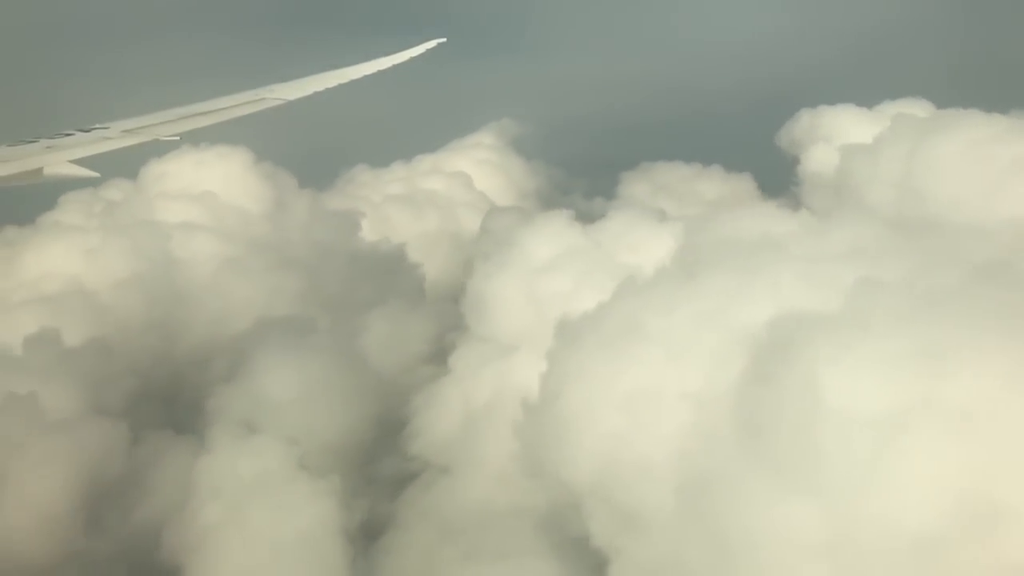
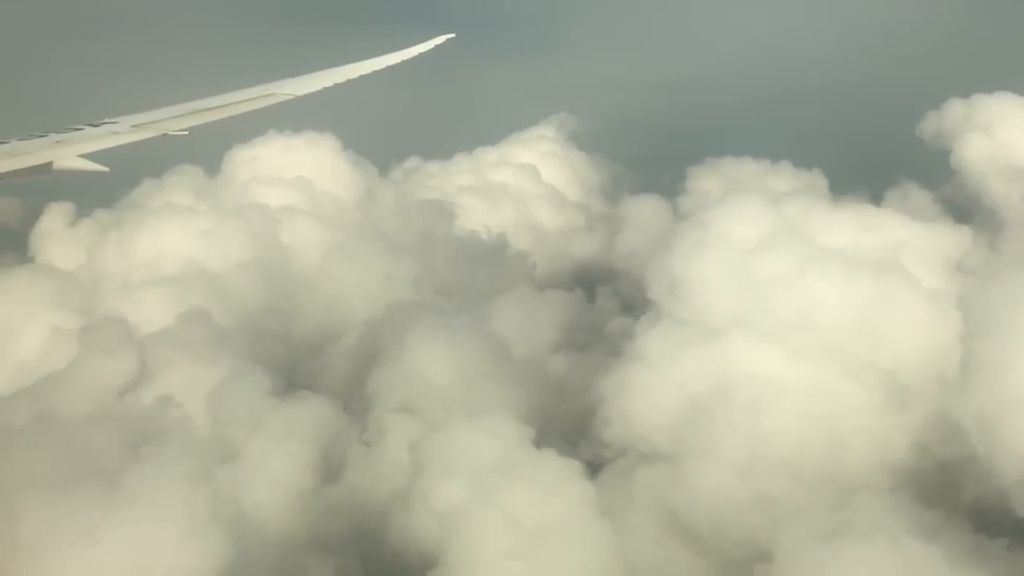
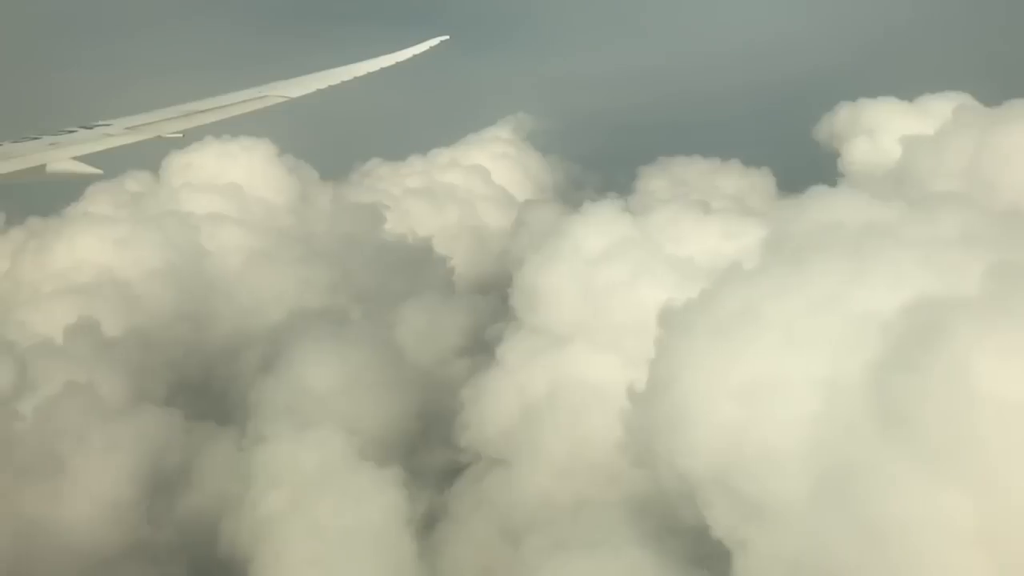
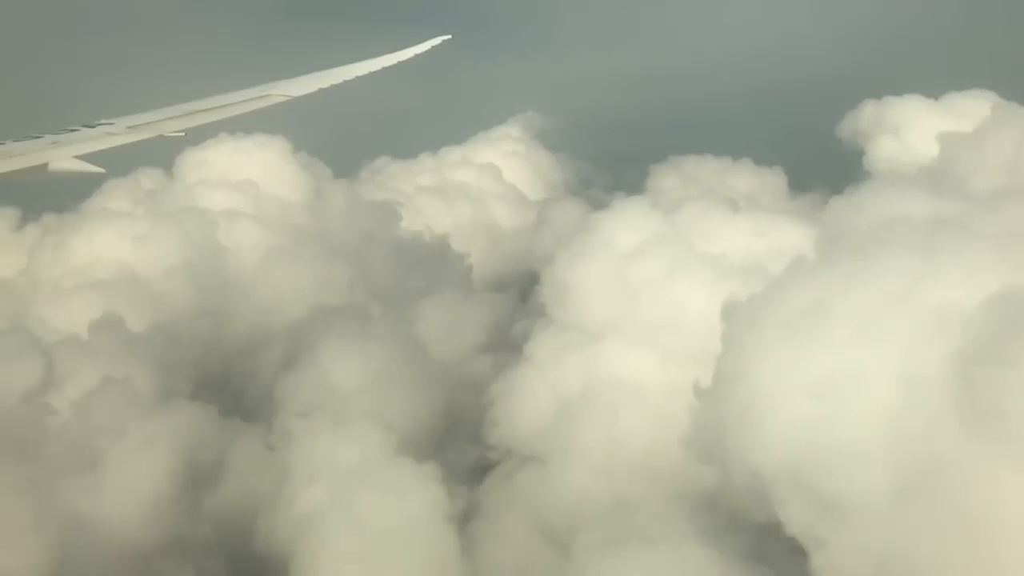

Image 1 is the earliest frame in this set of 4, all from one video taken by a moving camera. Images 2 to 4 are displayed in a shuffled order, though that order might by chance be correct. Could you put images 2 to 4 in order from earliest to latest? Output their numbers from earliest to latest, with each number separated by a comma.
3, 4, 2
